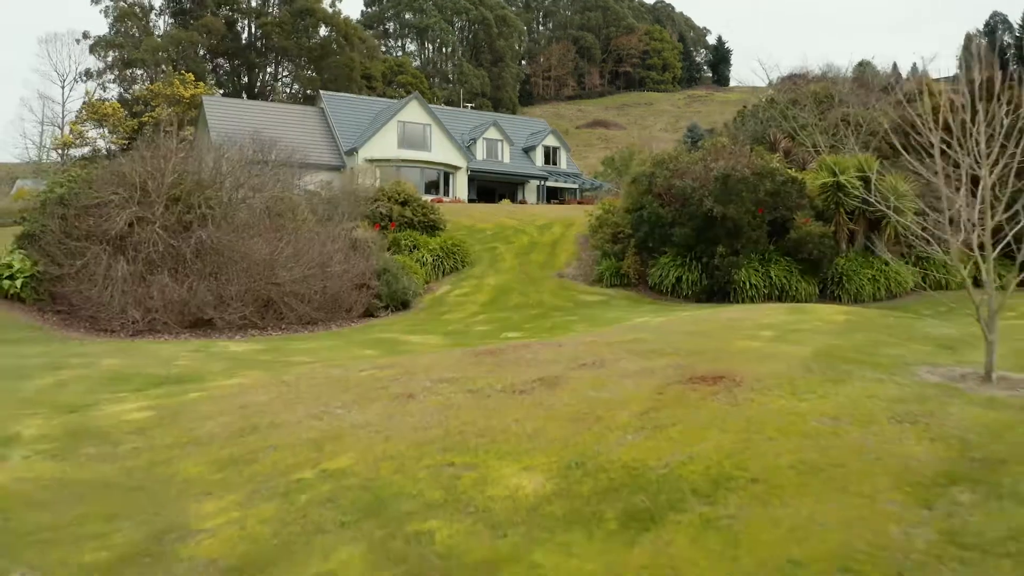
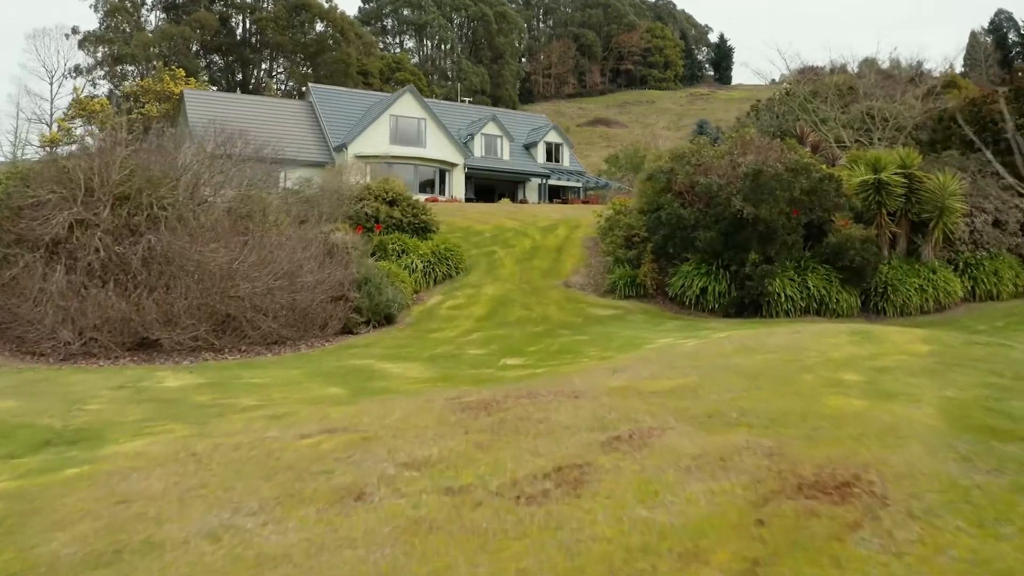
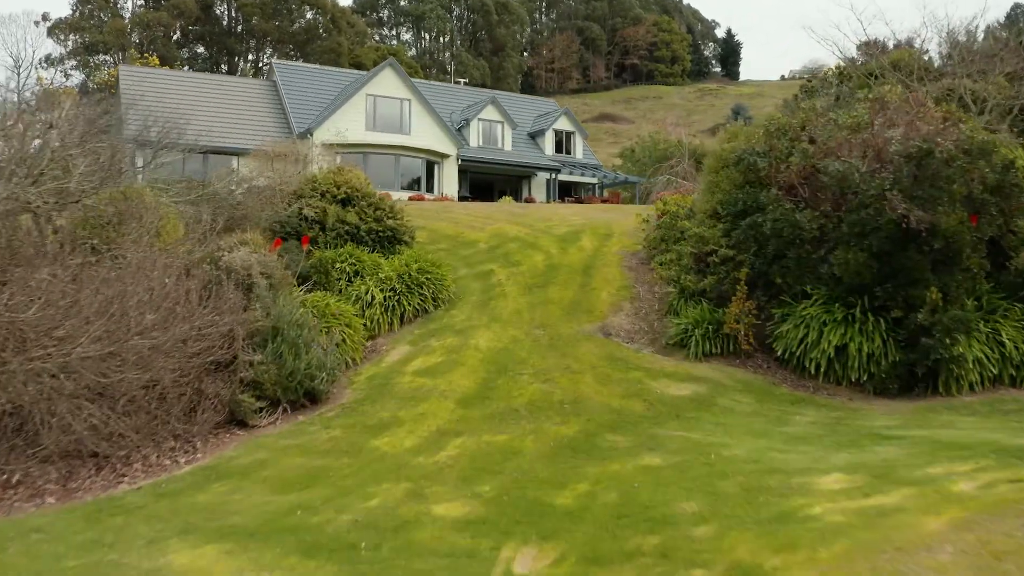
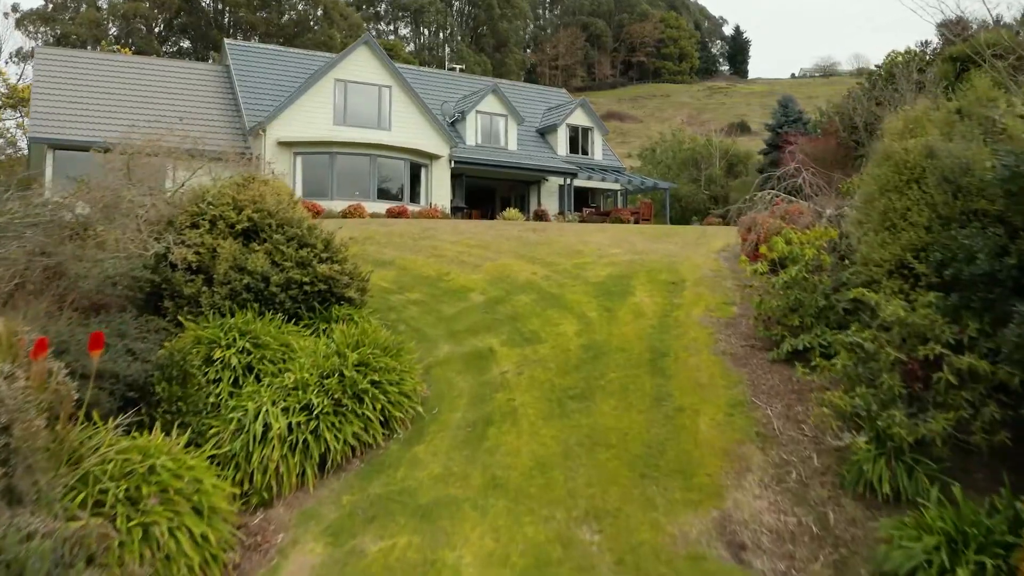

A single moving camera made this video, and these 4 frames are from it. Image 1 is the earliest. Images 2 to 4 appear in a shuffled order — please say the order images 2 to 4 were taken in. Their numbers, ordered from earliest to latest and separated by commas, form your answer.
2, 3, 4
